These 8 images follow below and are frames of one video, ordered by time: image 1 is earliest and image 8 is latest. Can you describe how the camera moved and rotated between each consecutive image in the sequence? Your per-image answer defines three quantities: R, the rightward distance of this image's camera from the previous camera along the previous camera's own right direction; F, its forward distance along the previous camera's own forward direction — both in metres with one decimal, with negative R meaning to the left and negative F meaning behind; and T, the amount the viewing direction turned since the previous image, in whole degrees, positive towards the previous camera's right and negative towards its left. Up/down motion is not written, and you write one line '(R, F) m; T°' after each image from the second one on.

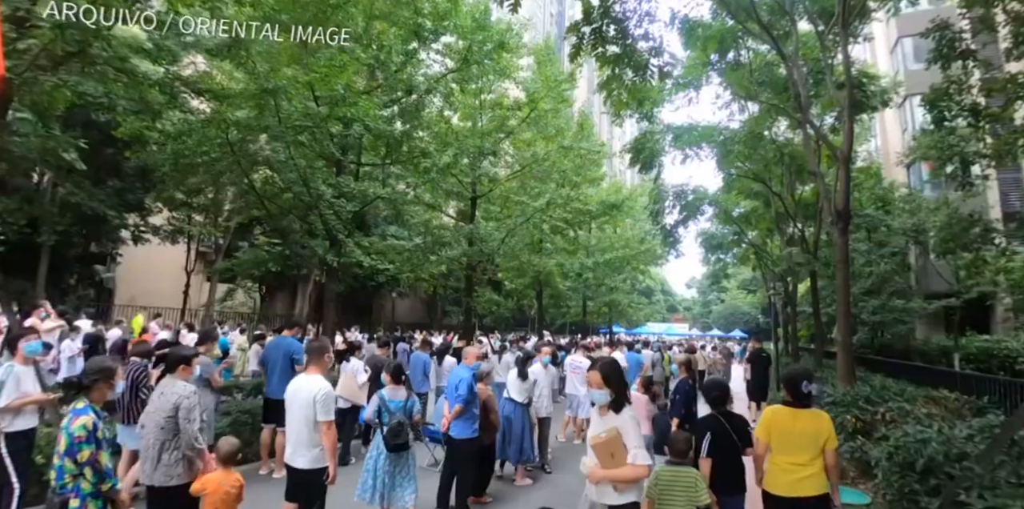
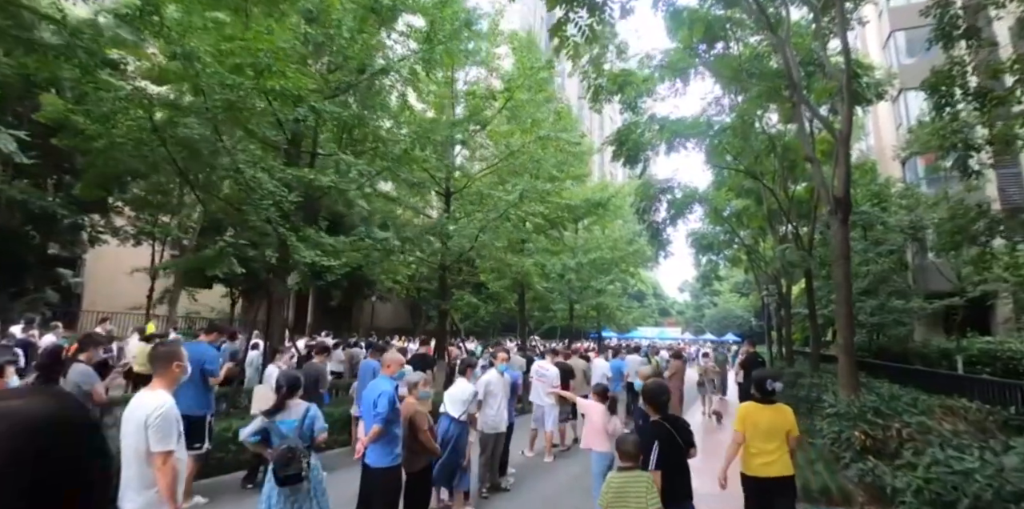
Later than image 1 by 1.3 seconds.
(+0.5, +1.0) m; +1°
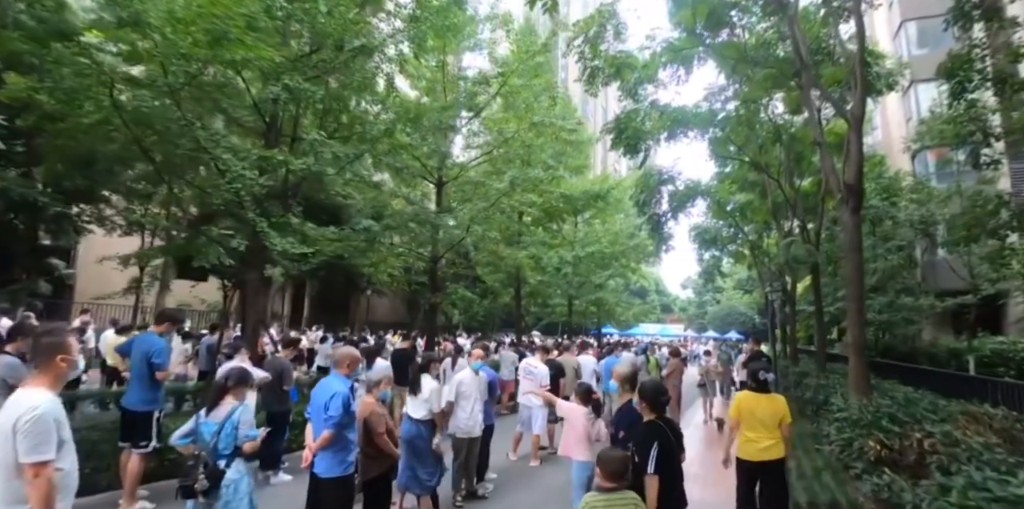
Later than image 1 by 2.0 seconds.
(+0.2, +0.6) m; 0°
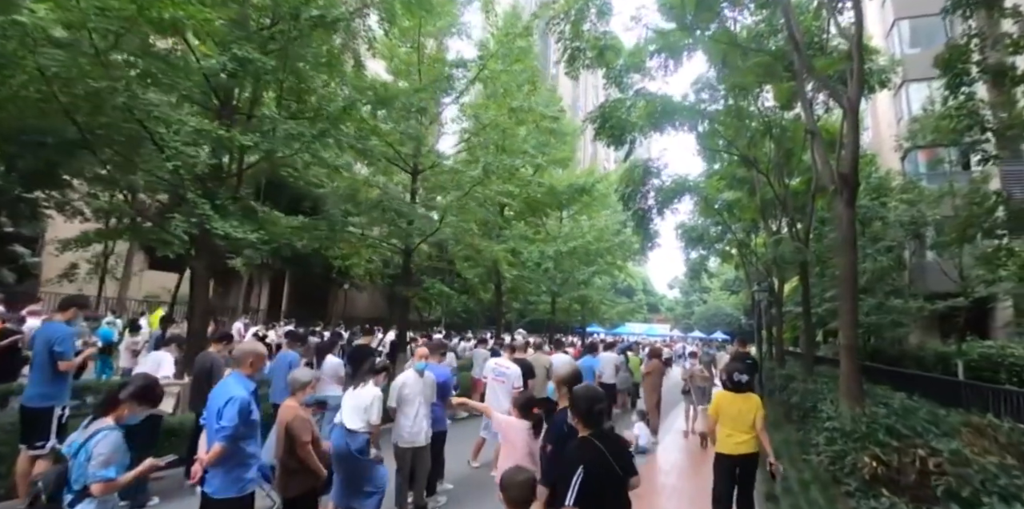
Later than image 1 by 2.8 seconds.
(+0.3, +0.6) m; +1°
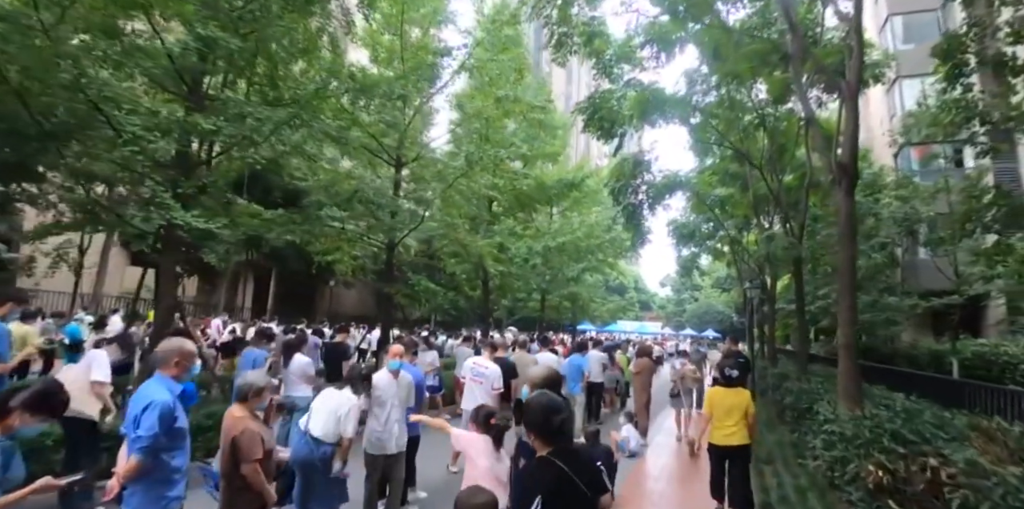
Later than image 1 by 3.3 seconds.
(+0.1, +0.4) m; +1°
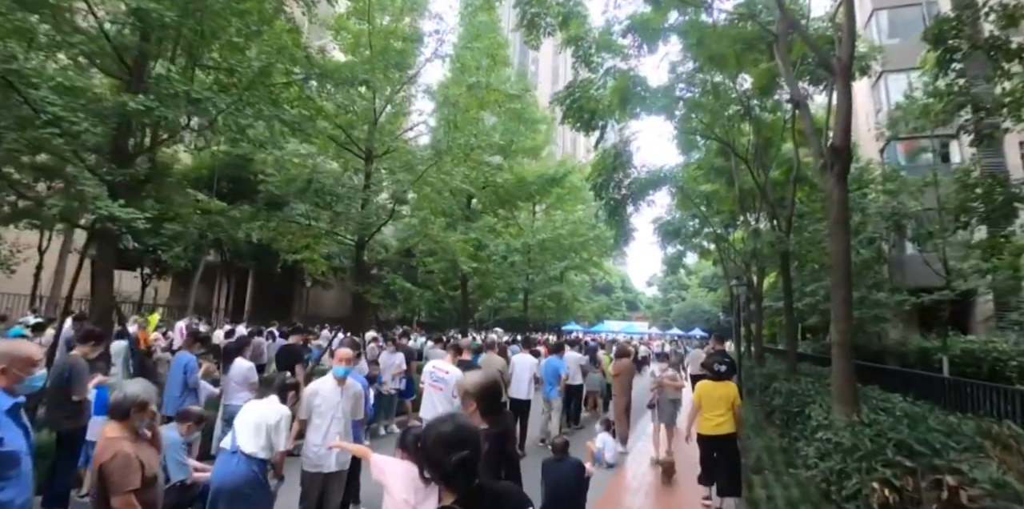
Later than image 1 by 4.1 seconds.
(+0.3, +0.6) m; +1°
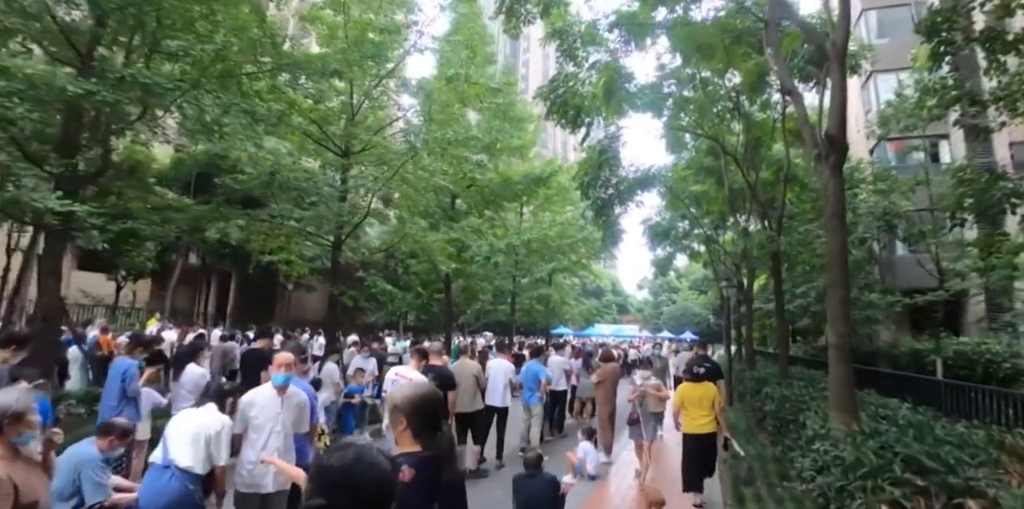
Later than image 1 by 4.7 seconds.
(+0.2, +0.4) m; +1°
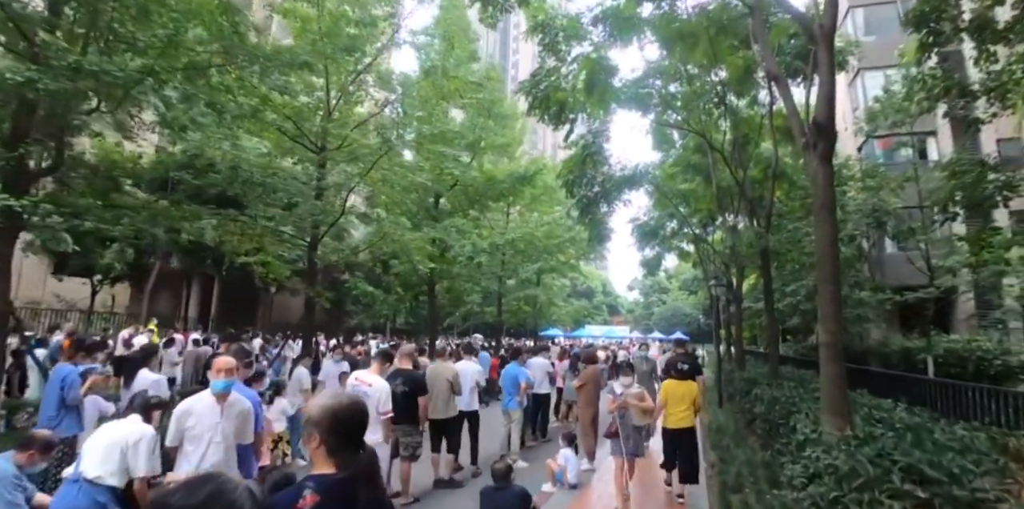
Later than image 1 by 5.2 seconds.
(+0.2, +0.3) m; +1°
